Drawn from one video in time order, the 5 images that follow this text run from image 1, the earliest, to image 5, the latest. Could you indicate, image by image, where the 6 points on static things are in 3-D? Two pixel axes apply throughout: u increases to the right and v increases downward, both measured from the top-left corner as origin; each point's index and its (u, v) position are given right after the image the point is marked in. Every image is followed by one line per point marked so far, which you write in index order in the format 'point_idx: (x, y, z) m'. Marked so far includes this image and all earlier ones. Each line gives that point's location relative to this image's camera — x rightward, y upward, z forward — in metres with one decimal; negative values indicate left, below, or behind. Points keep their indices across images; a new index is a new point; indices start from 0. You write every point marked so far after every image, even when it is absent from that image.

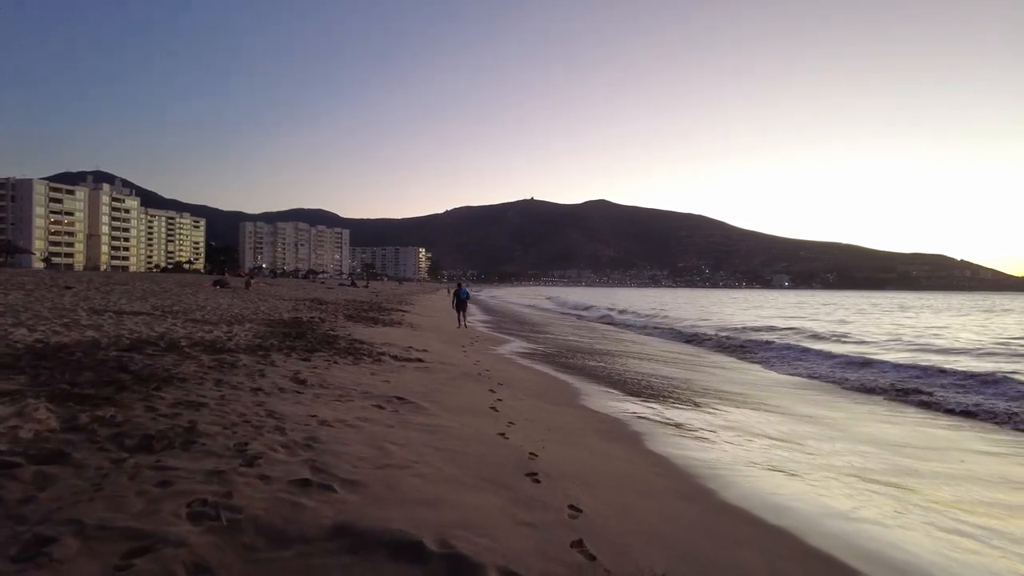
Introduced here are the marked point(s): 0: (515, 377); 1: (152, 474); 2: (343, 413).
0: (0.0, -1.7, +12.2) m
1: (-2.4, -1.2, +4.1) m
2: (-1.9, -1.4, +6.9) m
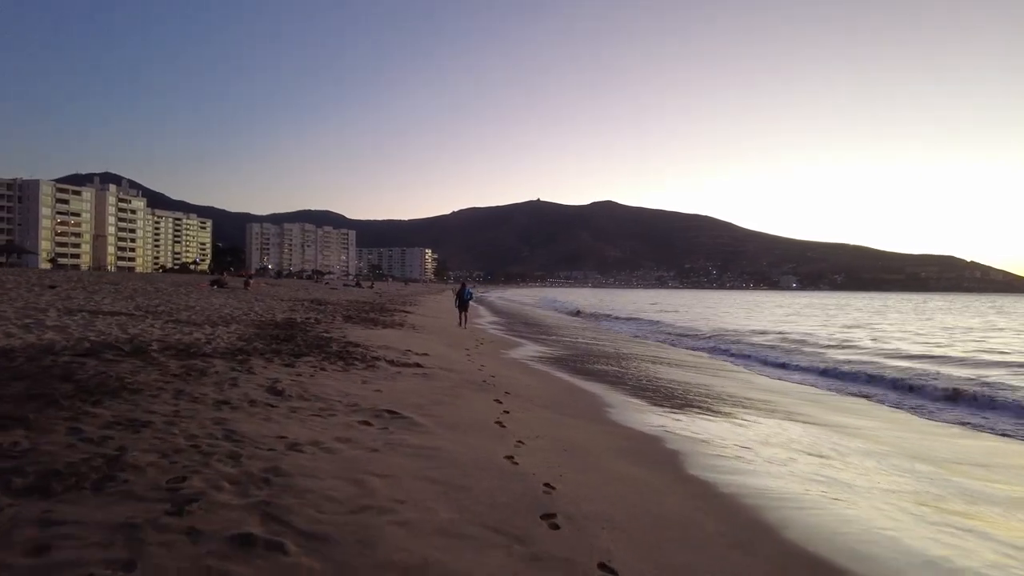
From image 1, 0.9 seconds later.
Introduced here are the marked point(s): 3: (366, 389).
0: (+0.2, -1.7, +11.0) m
1: (-2.3, -1.2, +3.0) m
2: (-1.8, -1.4, +5.8) m
3: (-2.0, -1.4, +8.4) m
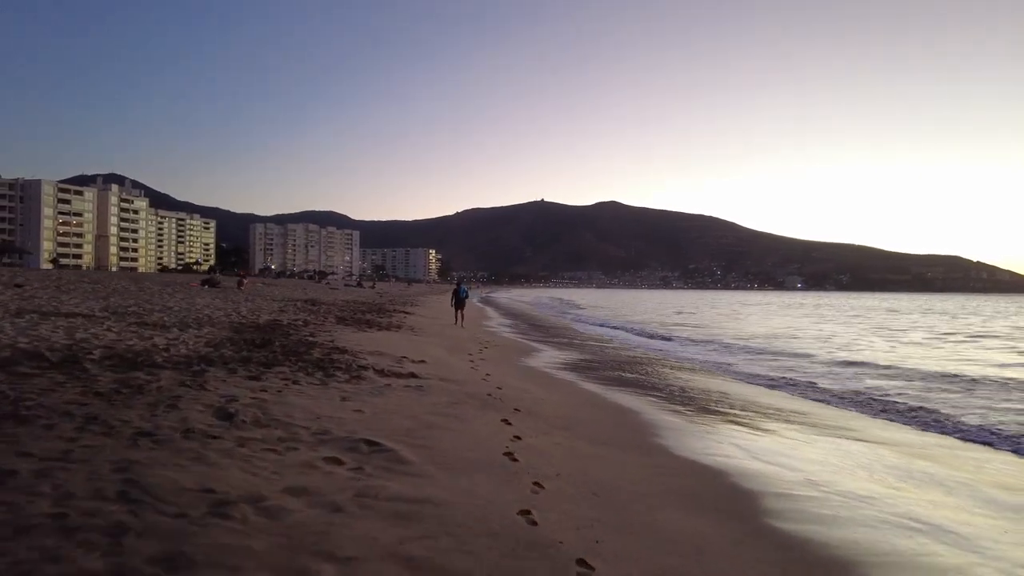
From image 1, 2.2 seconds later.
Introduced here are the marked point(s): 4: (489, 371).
0: (+0.3, -1.7, +9.4) m
1: (-2.2, -1.1, +1.4) m
2: (-1.7, -1.3, +4.2) m
3: (-1.9, -1.4, +6.9) m
4: (-0.4, -1.6, +11.8) m
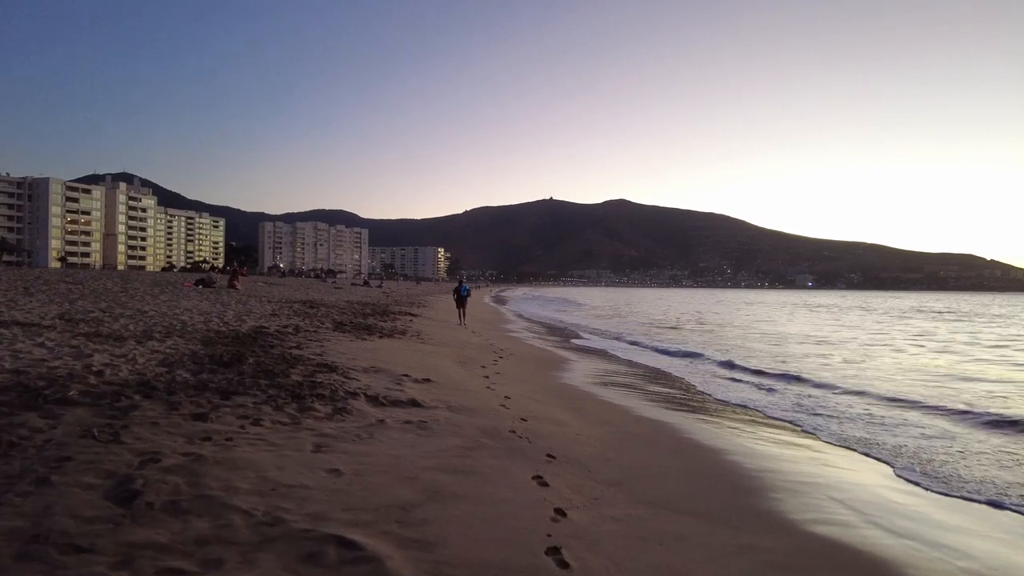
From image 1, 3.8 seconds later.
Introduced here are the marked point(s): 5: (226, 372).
0: (+0.7, -1.7, +7.4) m
1: (-2.0, -1.2, -0.6) m
2: (-1.4, -1.4, +2.2) m
3: (-1.5, -1.4, +4.9) m
4: (0.0, -1.6, +9.7) m
5: (-3.7, -1.1, +8.0) m
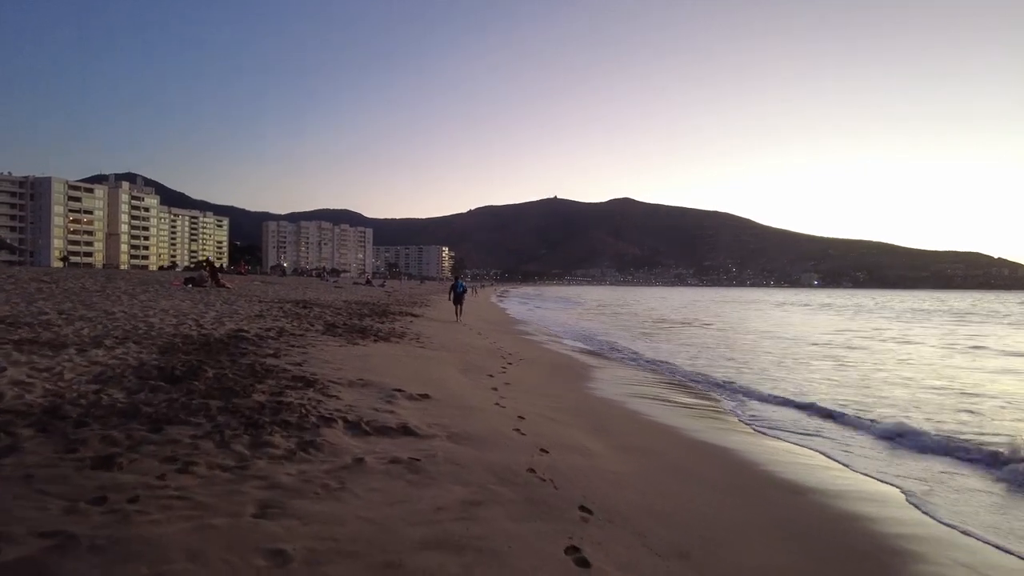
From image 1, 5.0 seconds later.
0: (+0.8, -1.7, +5.8) m
1: (-1.9, -1.2, -2.2) m
2: (-1.3, -1.4, +0.6) m
3: (-1.4, -1.4, +3.3) m
4: (+0.1, -1.6, +8.1) m
5: (-3.5, -1.1, +6.4) m
